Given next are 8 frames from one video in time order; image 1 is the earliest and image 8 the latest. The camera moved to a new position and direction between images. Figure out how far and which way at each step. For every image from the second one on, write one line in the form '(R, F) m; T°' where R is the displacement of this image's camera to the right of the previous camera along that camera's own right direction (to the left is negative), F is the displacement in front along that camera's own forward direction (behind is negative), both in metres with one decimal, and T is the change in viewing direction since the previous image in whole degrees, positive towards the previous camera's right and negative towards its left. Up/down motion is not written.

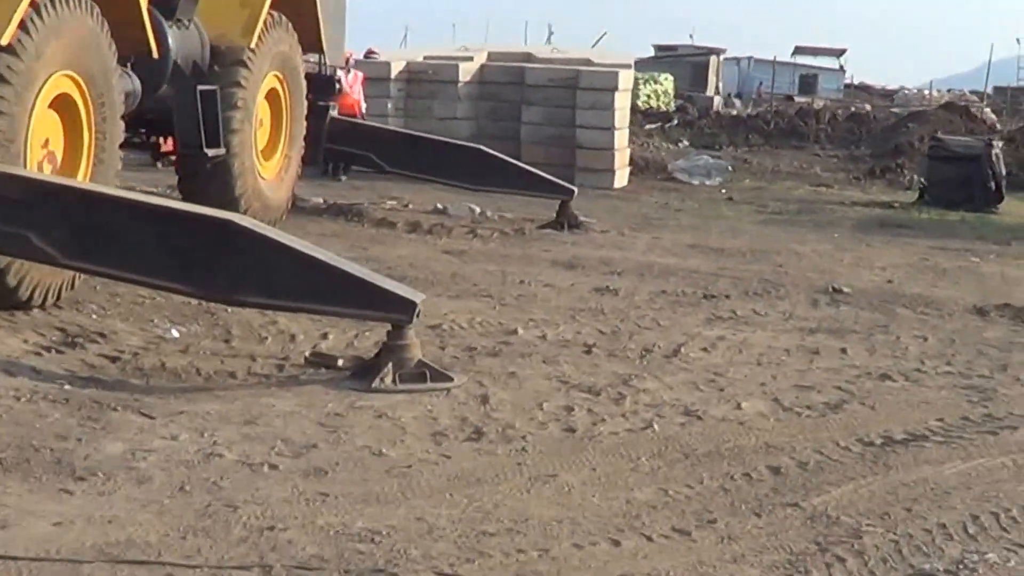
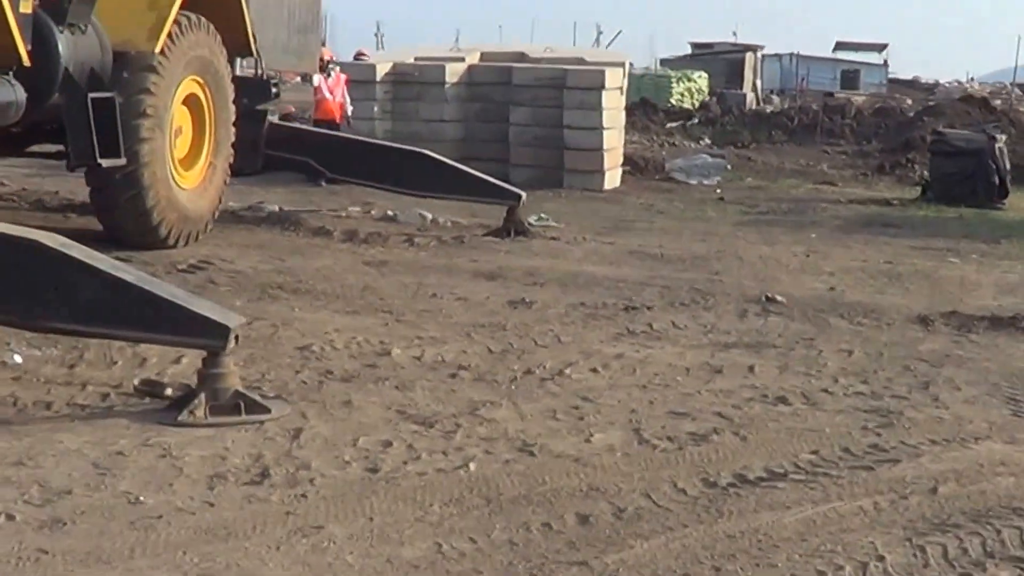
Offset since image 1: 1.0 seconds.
(+0.9, +0.9) m; -3°
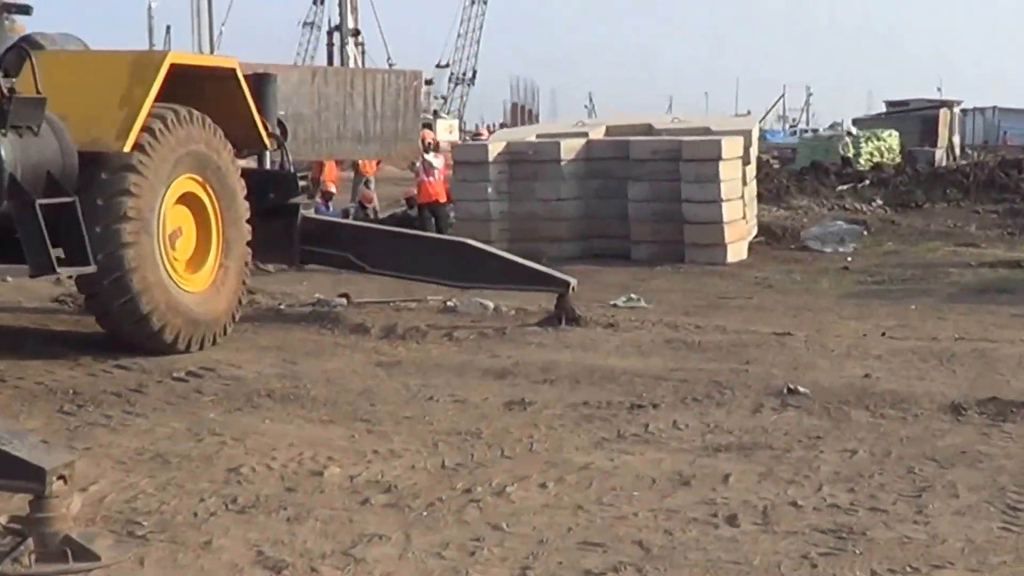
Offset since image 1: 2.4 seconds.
(+1.1, +1.1) m; -8°
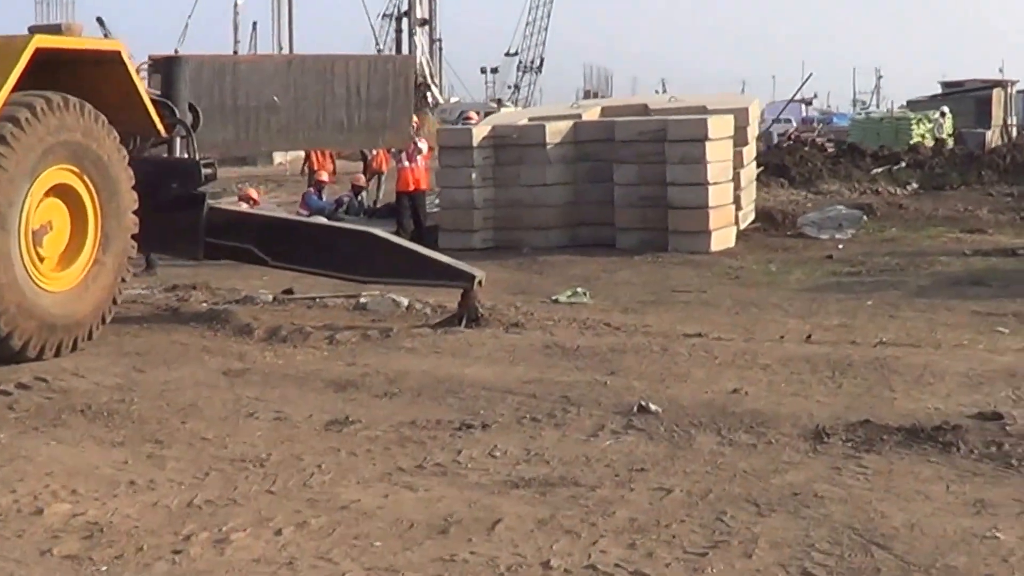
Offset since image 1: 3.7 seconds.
(+1.1, +1.2) m; -4°
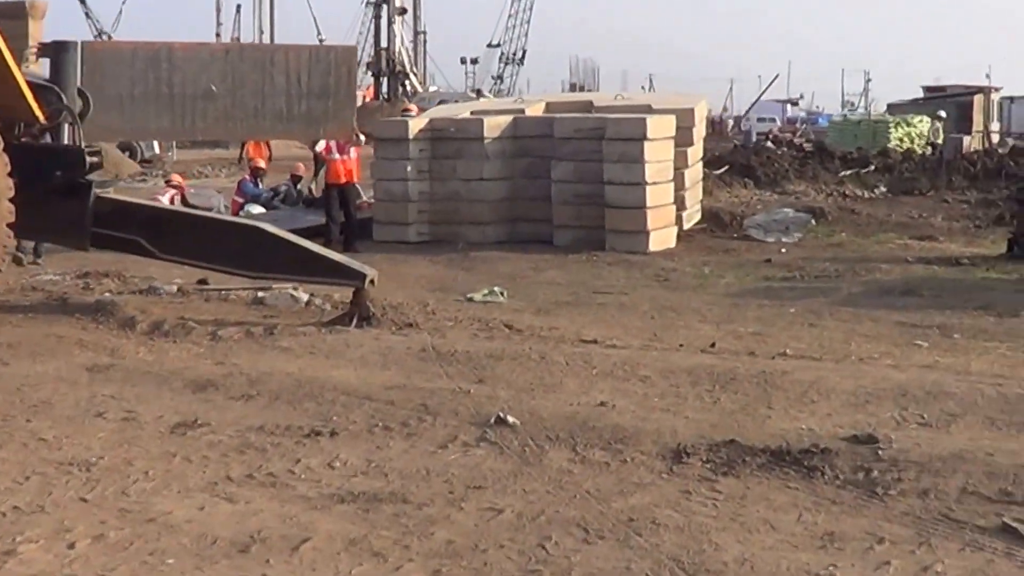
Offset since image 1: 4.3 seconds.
(+0.4, +0.5) m; 0°
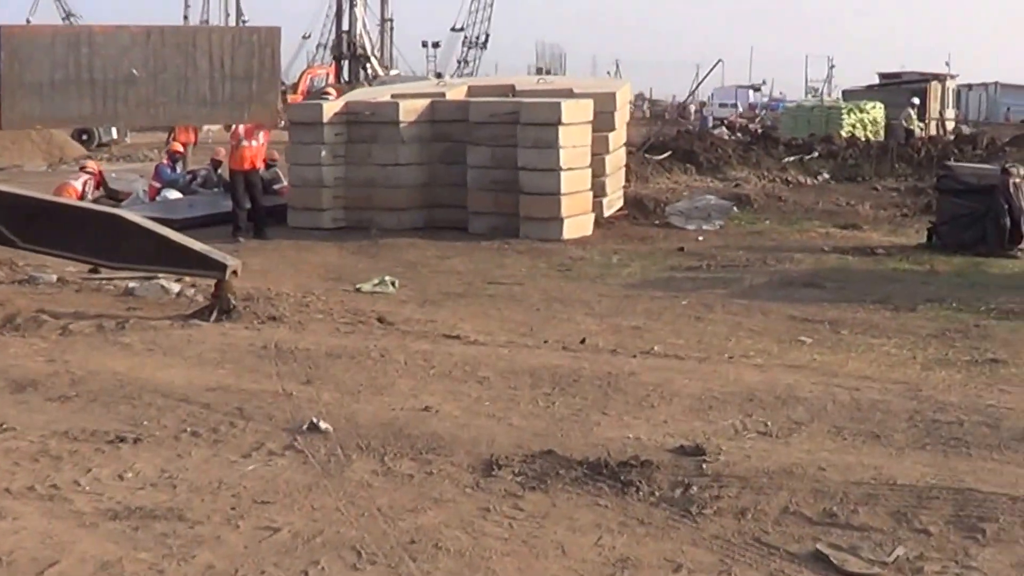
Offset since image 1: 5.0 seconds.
(+0.5, +0.5) m; 0°
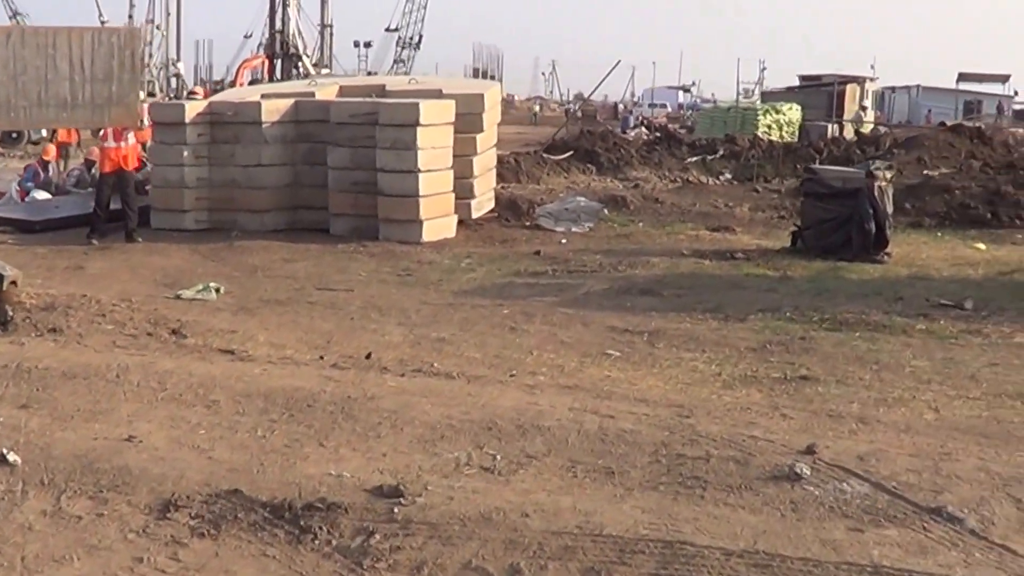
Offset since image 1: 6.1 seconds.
(+0.6, +0.6) m; 0°
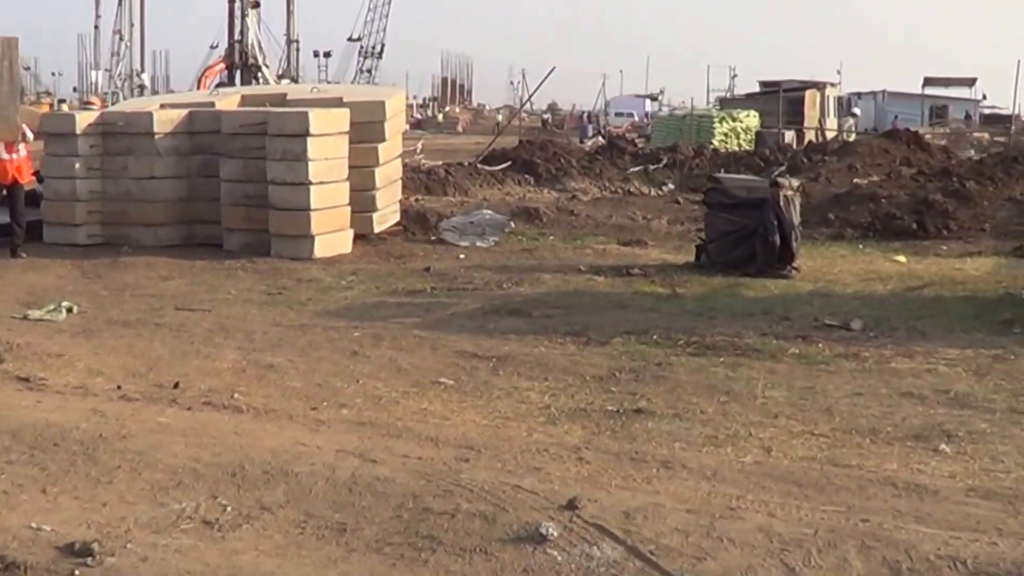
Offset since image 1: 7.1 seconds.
(+0.5, +0.6) m; -1°
